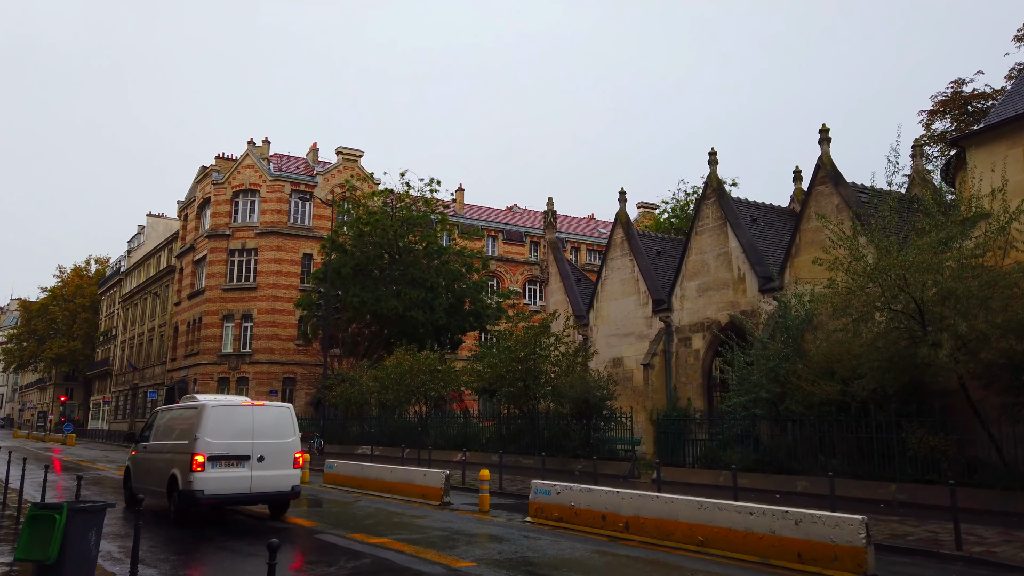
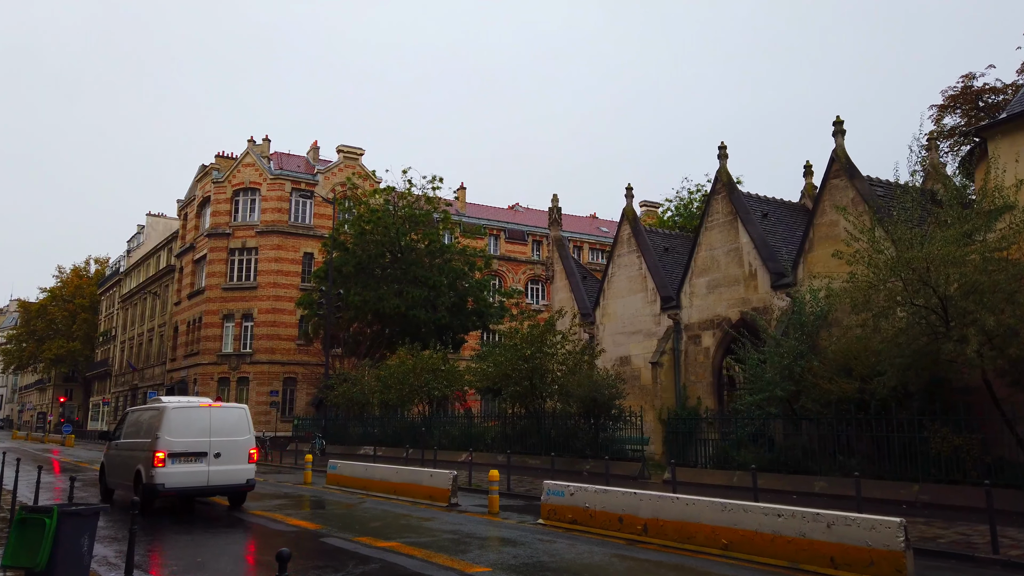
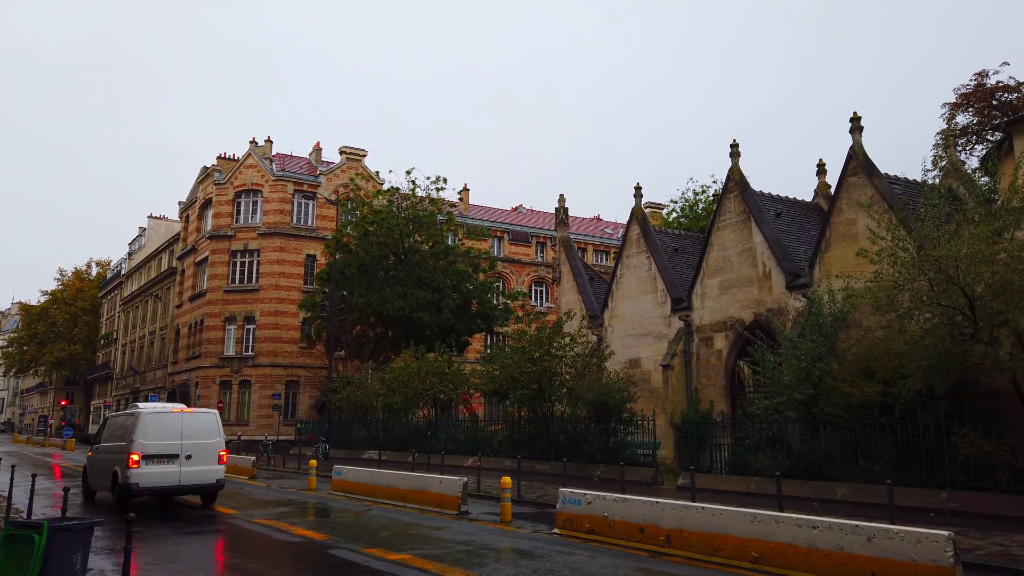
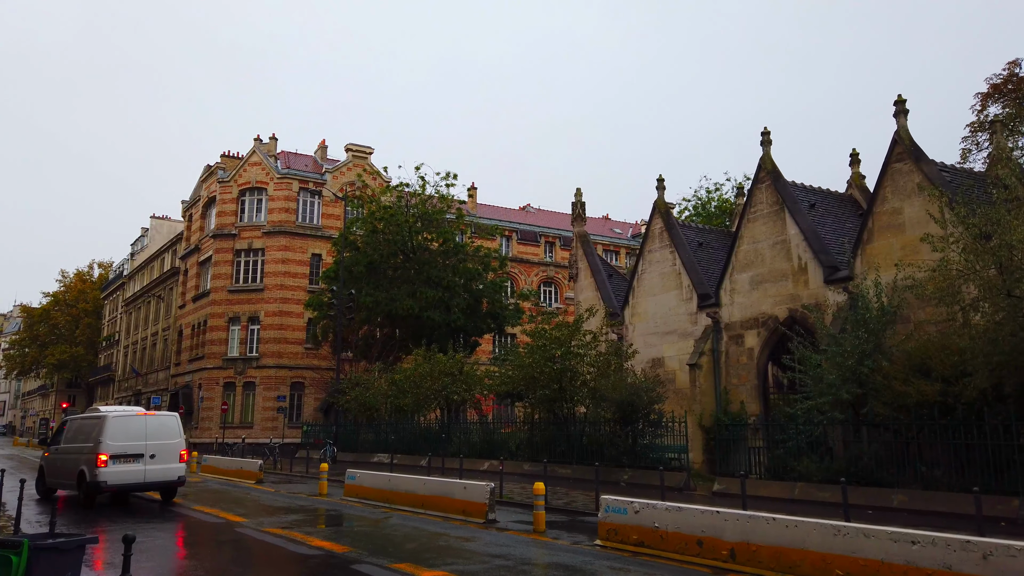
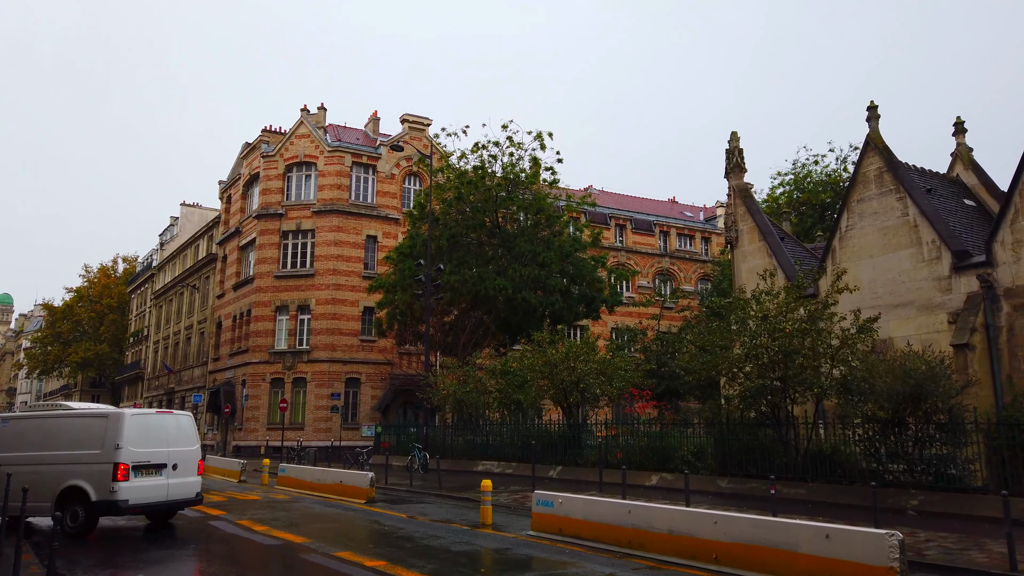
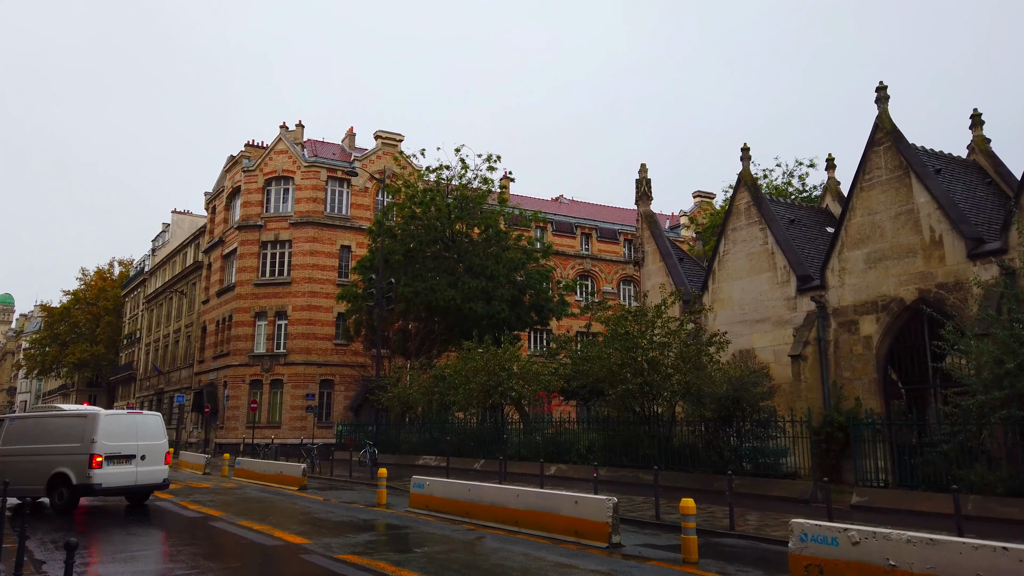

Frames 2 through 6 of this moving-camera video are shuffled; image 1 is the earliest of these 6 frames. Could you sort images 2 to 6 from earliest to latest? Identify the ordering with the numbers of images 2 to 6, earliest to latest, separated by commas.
2, 3, 4, 6, 5
